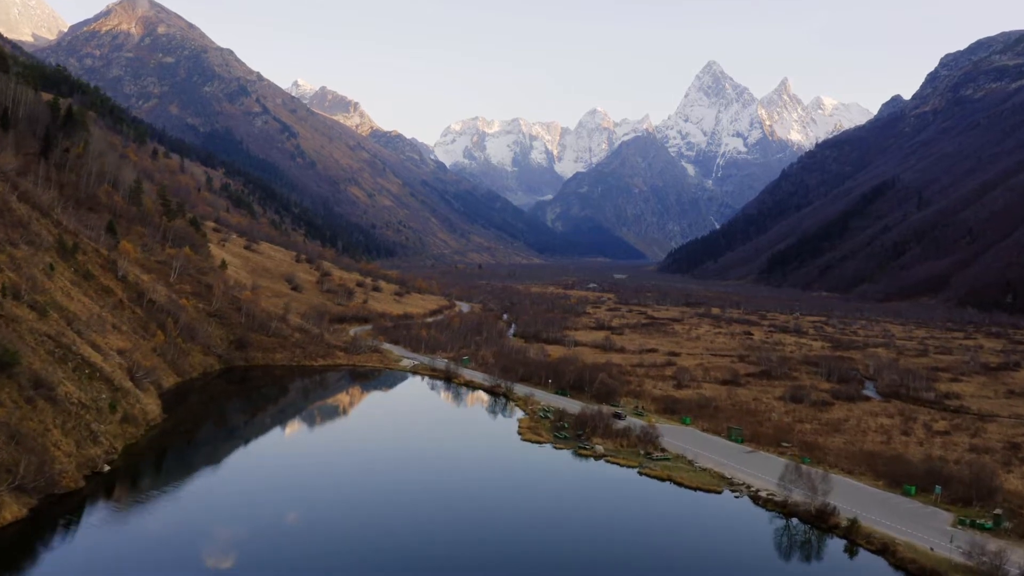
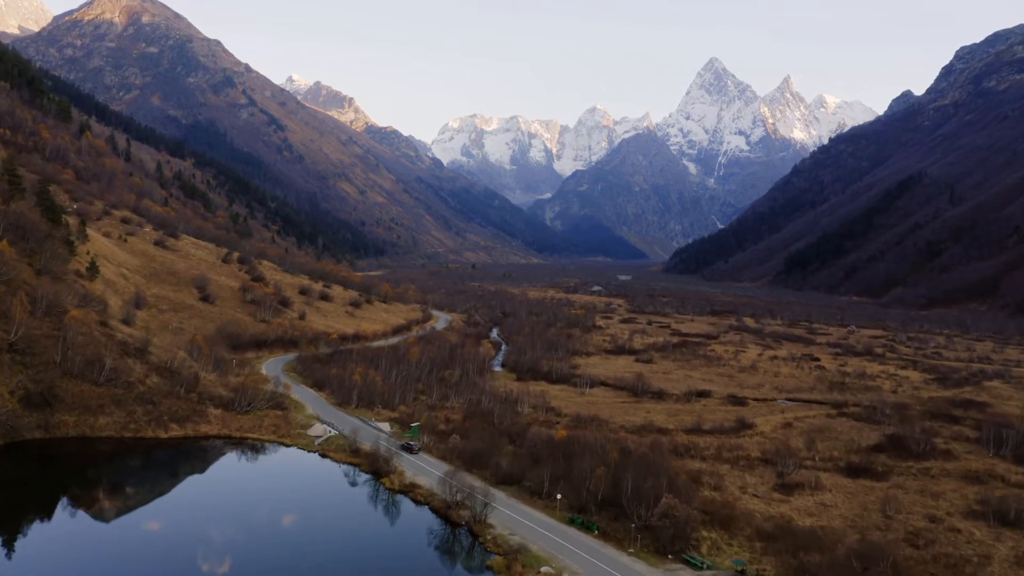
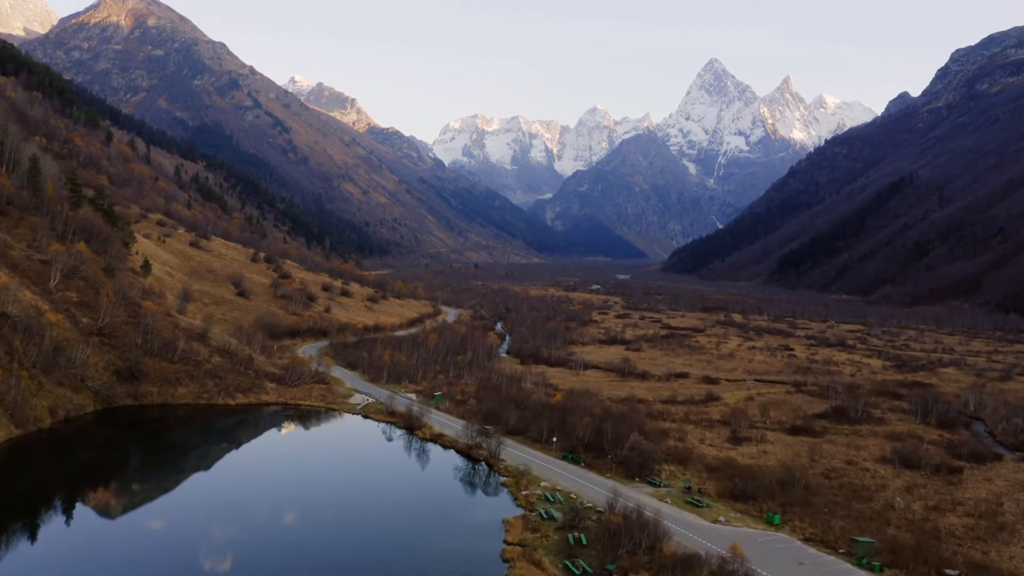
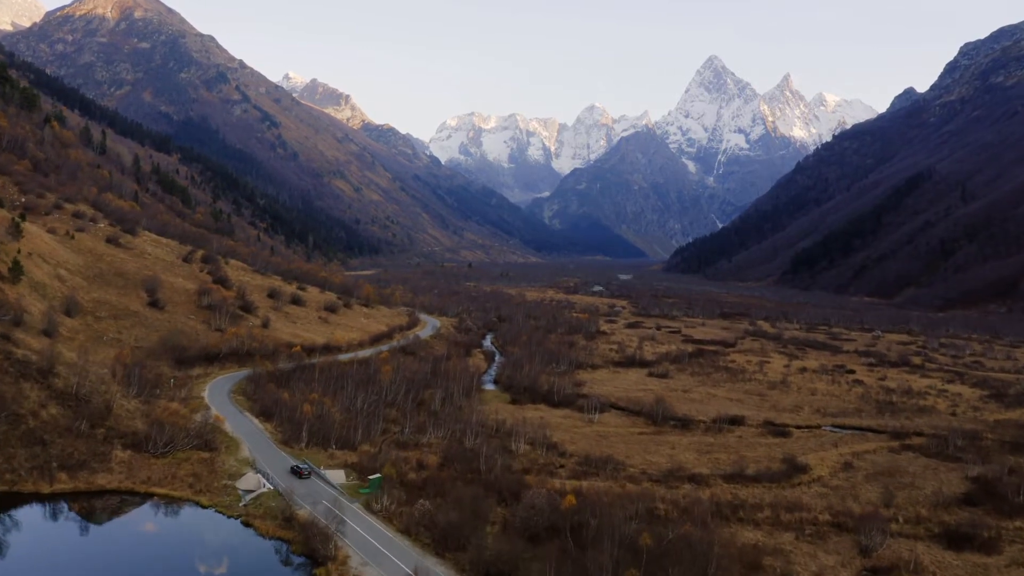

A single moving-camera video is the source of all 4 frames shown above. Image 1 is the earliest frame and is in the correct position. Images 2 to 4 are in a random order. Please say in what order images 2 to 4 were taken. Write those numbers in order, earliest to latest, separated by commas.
3, 2, 4
